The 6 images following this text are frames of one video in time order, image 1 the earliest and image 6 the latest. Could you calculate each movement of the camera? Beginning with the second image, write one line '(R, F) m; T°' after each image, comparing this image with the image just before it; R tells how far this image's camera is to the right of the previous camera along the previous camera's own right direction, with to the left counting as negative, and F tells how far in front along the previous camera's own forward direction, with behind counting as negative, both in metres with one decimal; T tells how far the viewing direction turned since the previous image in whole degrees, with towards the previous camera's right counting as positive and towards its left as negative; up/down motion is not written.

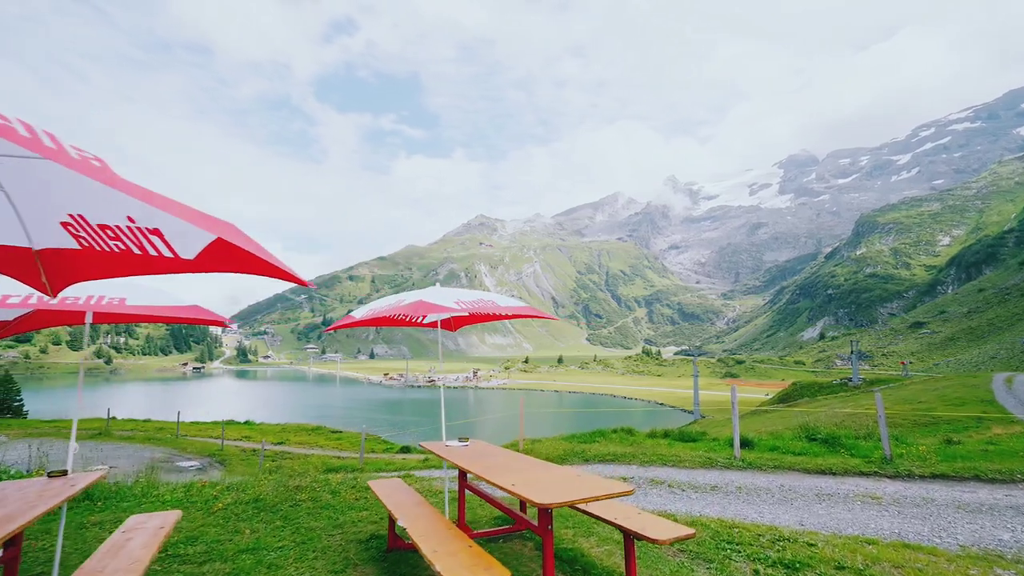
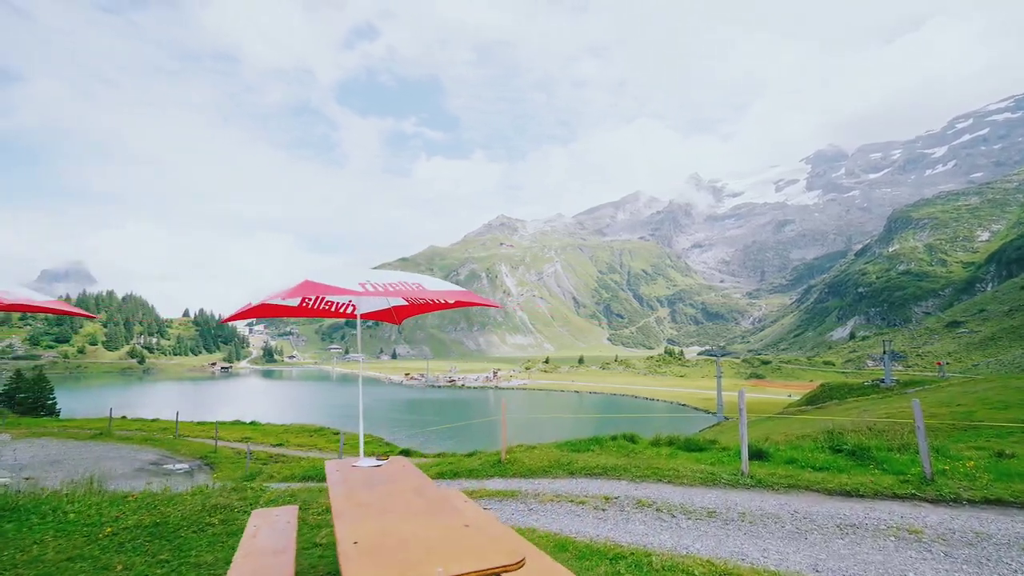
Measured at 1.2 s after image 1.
(+0.5, +0.8) m; -2°
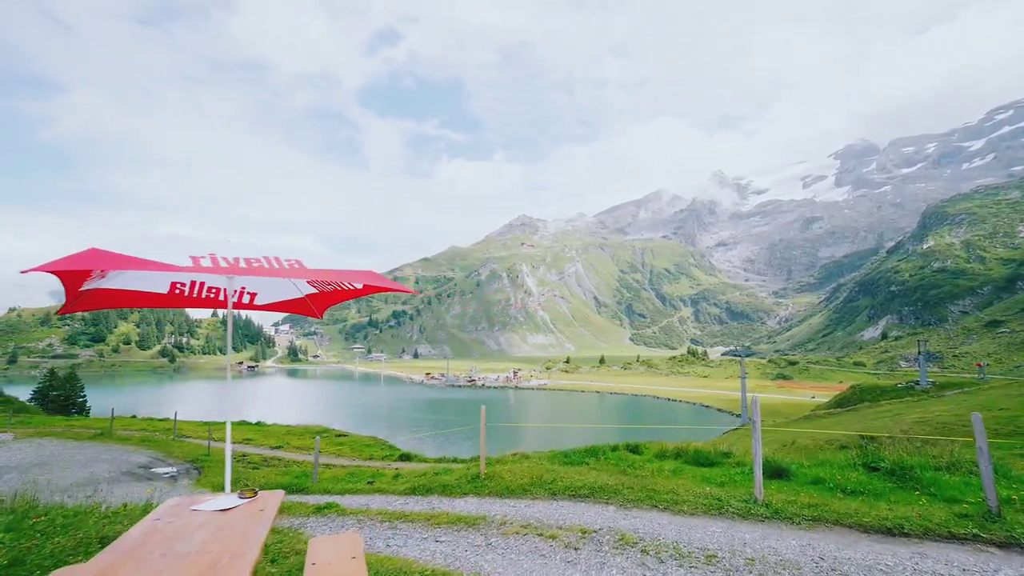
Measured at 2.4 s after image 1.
(+0.5, +0.8) m; -2°
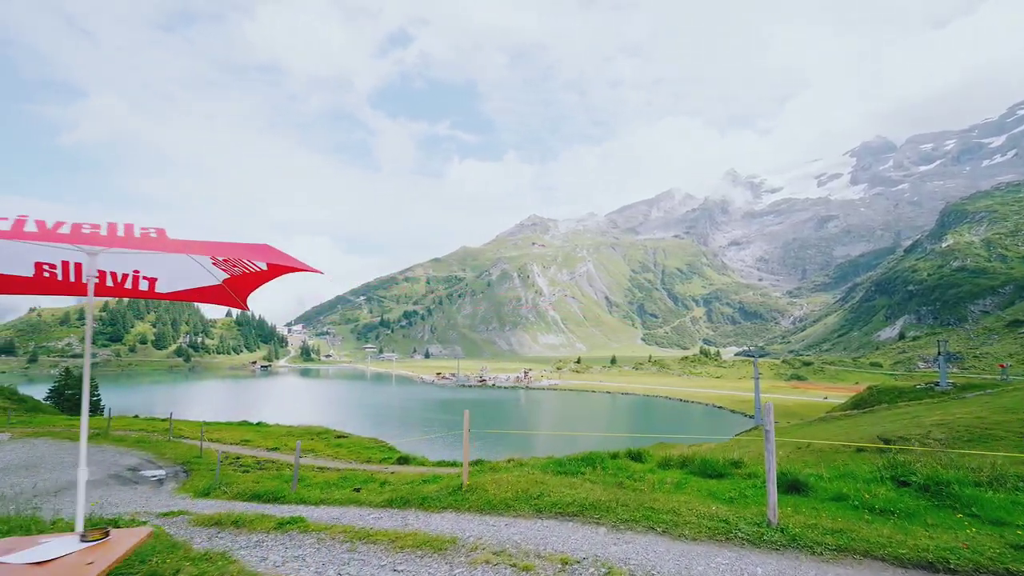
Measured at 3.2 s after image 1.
(+0.3, +0.5) m; -1°
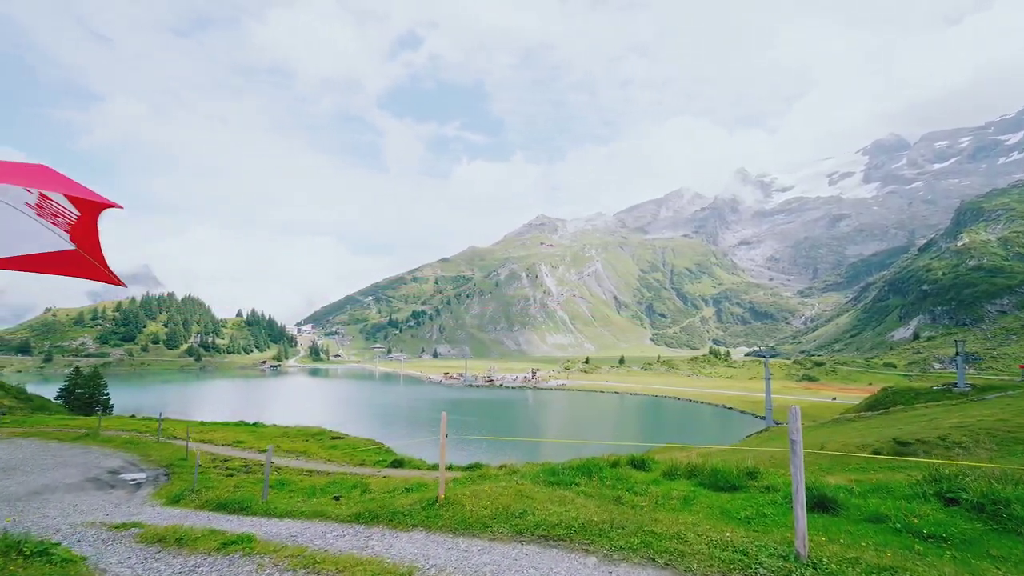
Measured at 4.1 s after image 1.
(+0.2, +0.7) m; -1°
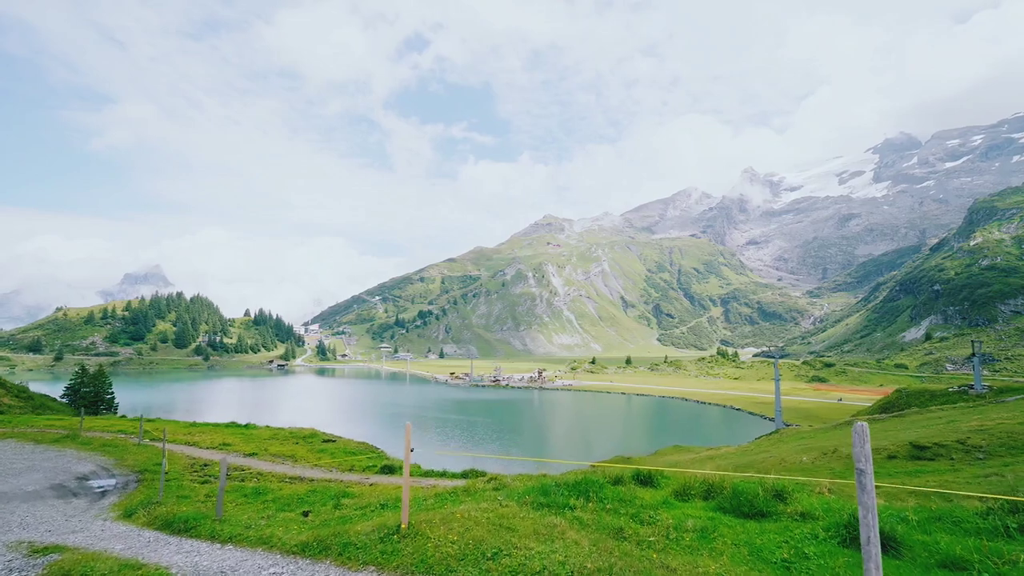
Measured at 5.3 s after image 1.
(+0.2, +0.8) m; -1°
